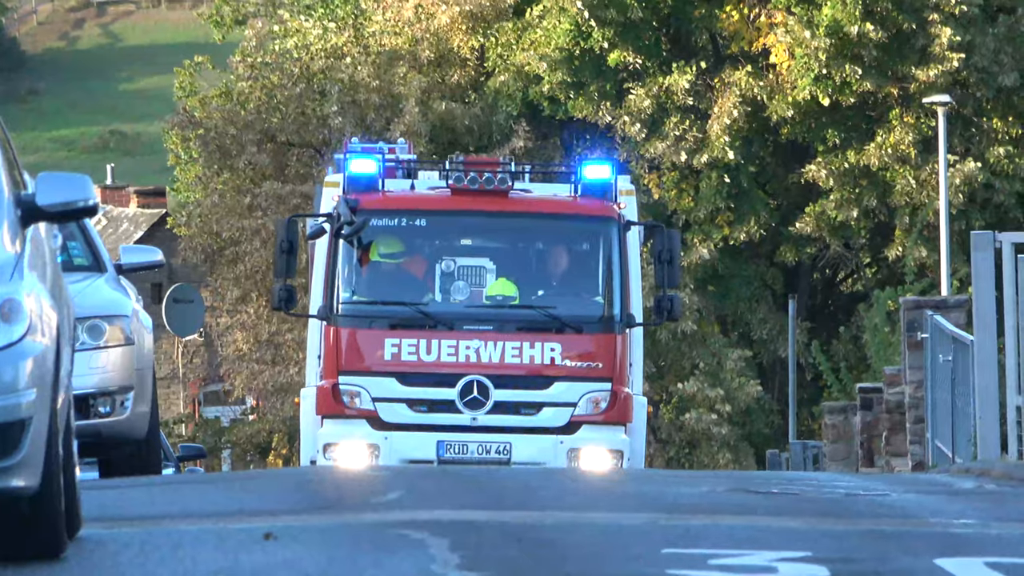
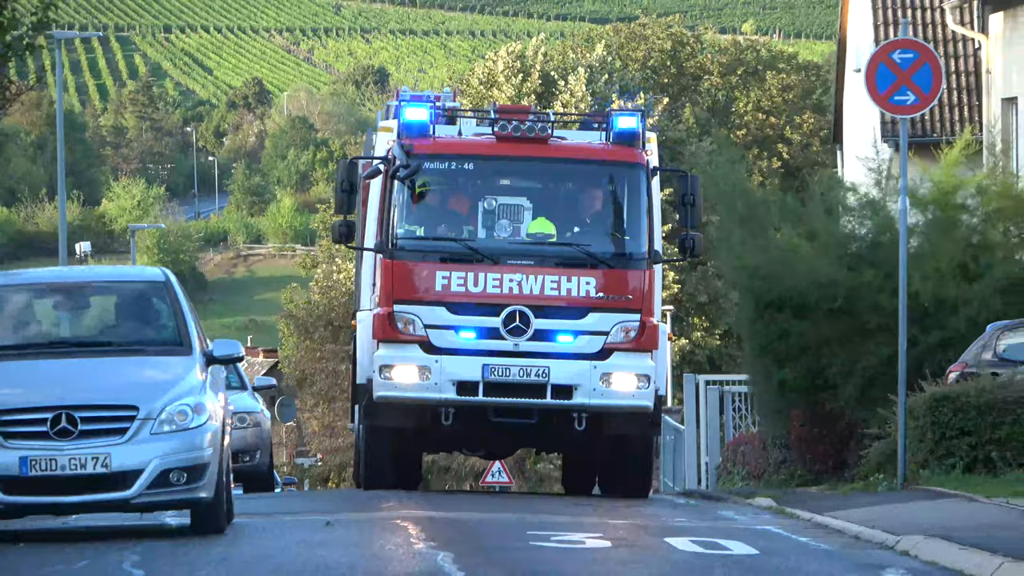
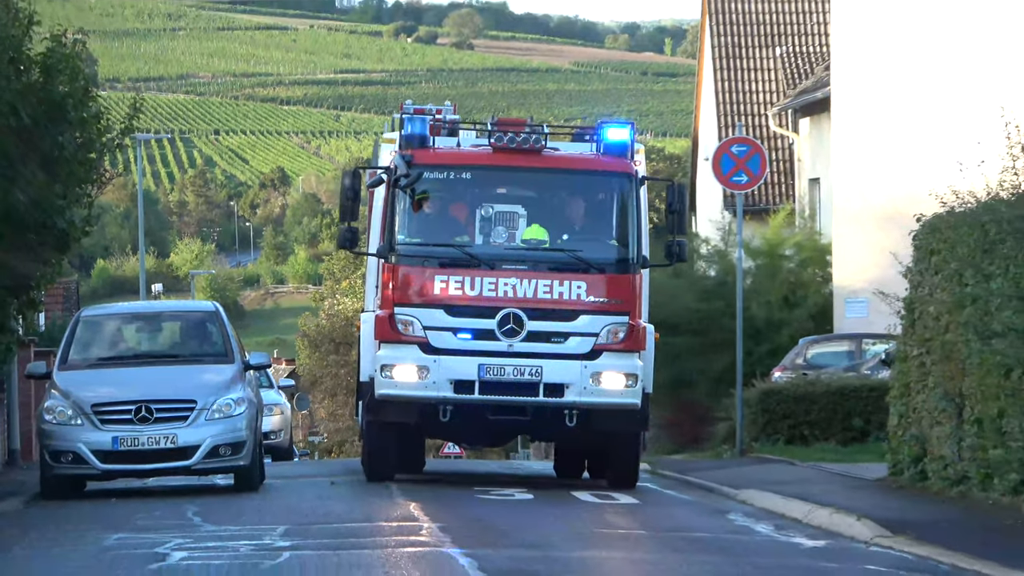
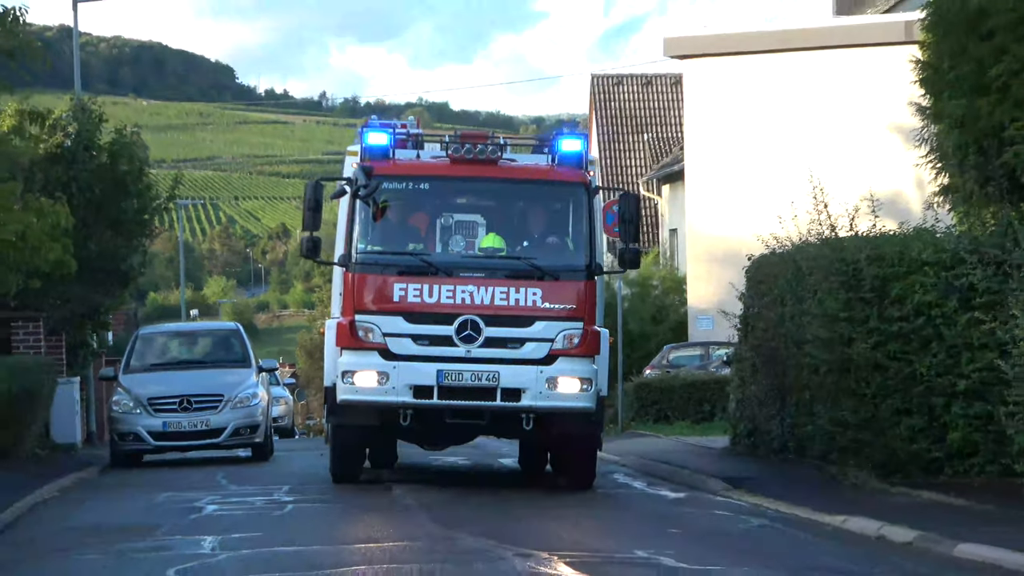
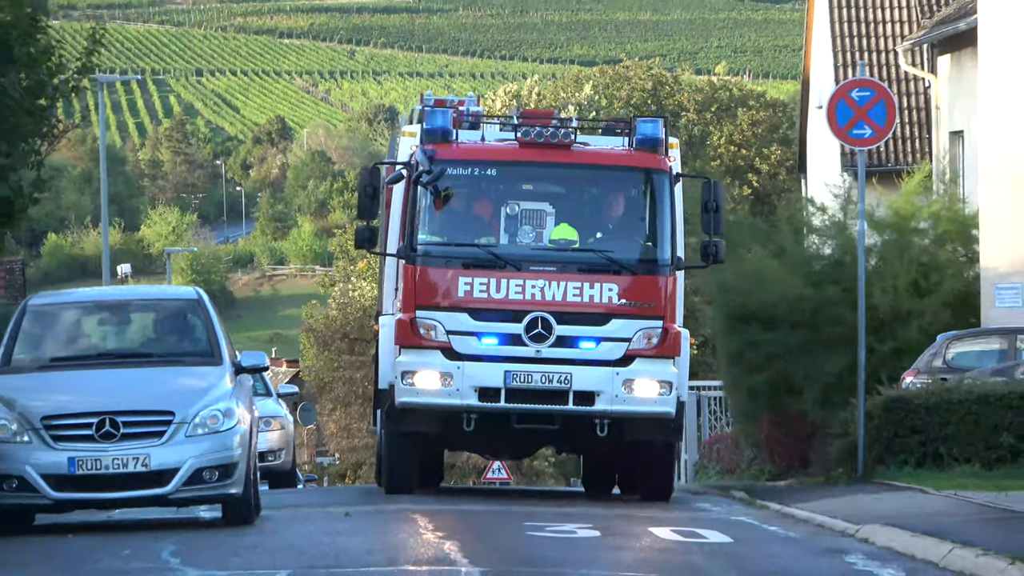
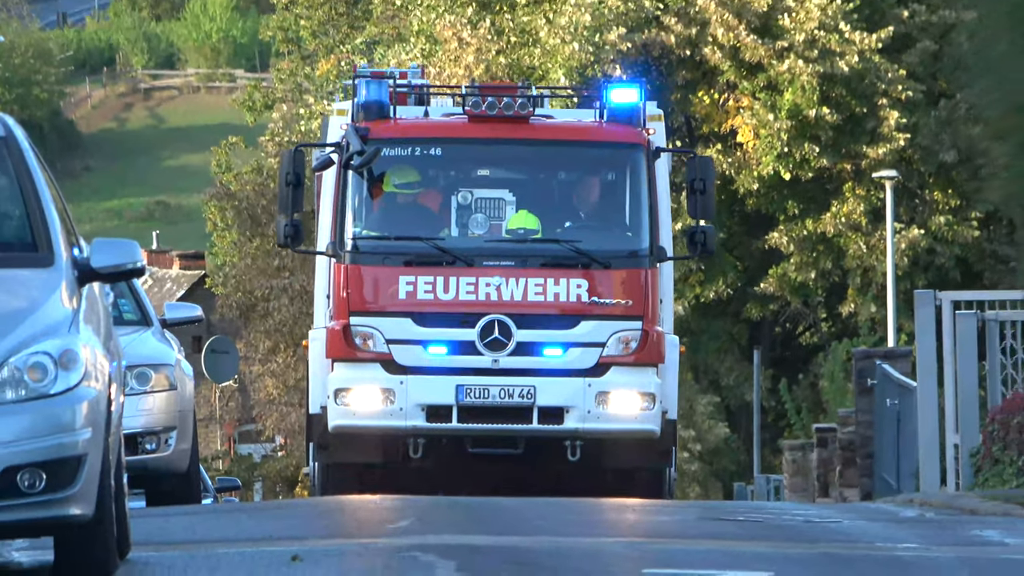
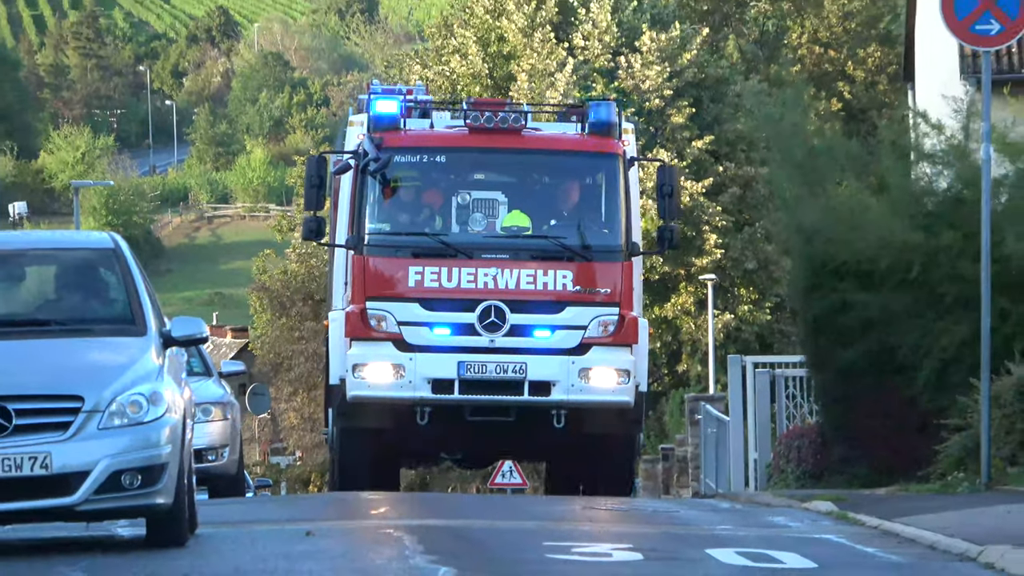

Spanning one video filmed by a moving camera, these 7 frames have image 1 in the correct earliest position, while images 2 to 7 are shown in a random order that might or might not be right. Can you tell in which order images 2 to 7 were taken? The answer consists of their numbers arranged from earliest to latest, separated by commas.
6, 7, 2, 5, 3, 4
